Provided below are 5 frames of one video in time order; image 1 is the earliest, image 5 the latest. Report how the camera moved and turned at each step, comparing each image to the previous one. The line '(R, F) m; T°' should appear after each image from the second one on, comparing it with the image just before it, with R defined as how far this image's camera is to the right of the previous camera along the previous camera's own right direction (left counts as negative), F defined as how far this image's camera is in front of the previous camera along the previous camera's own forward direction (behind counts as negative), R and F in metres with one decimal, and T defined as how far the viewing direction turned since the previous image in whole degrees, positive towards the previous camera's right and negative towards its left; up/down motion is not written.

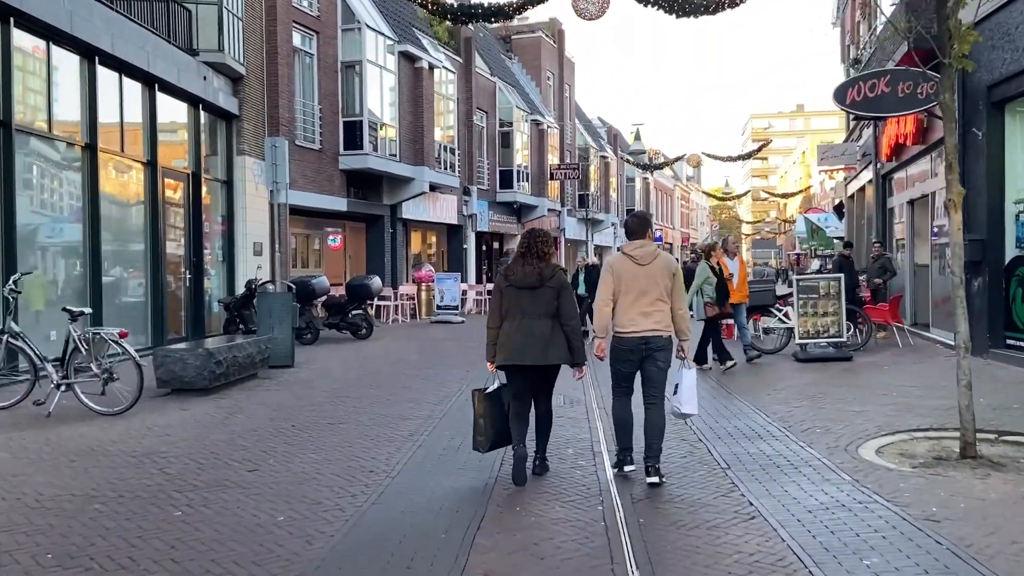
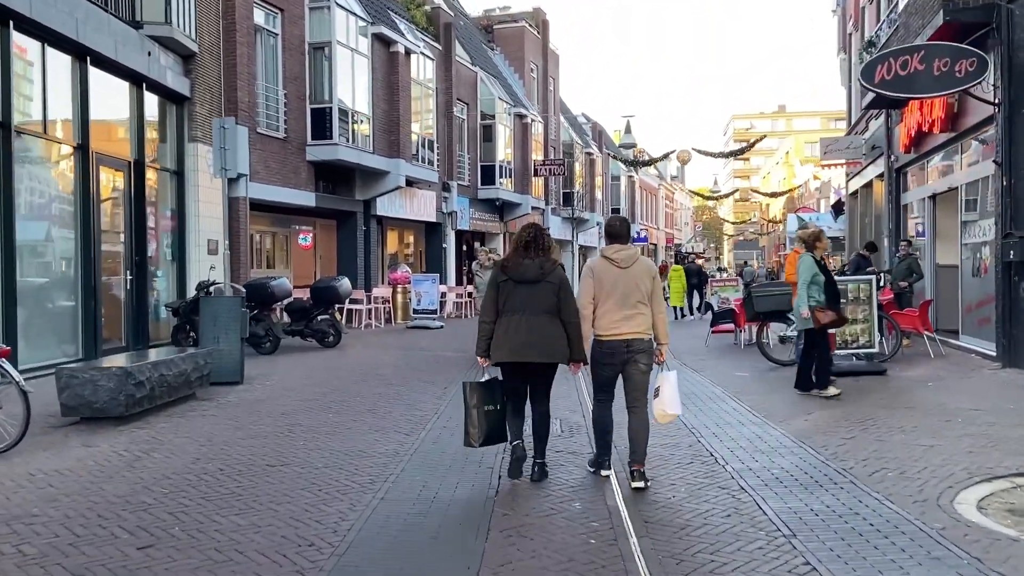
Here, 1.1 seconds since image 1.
(-0.1, +1.6) m; +1°
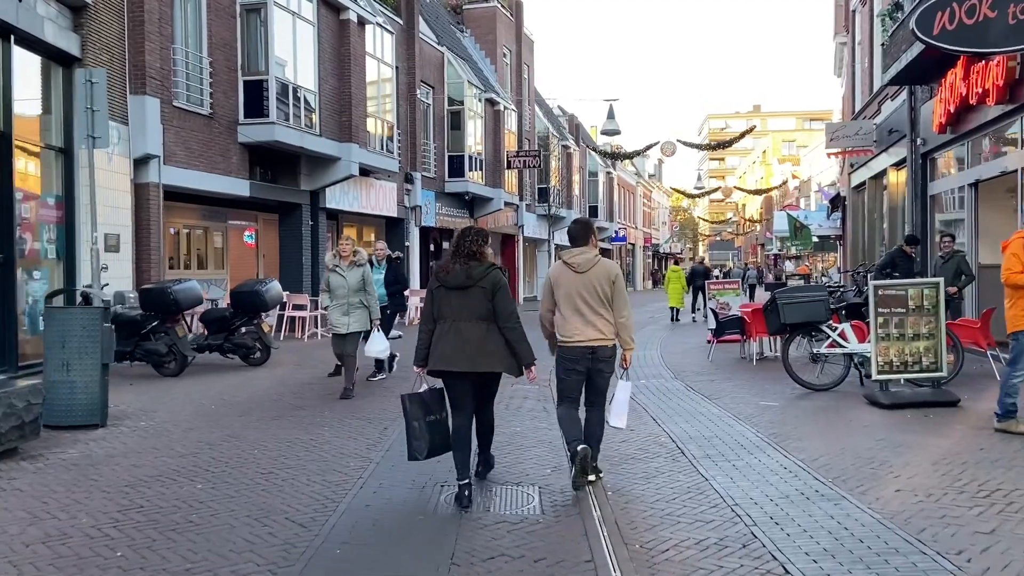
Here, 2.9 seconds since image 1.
(+0.1, +2.5) m; +2°
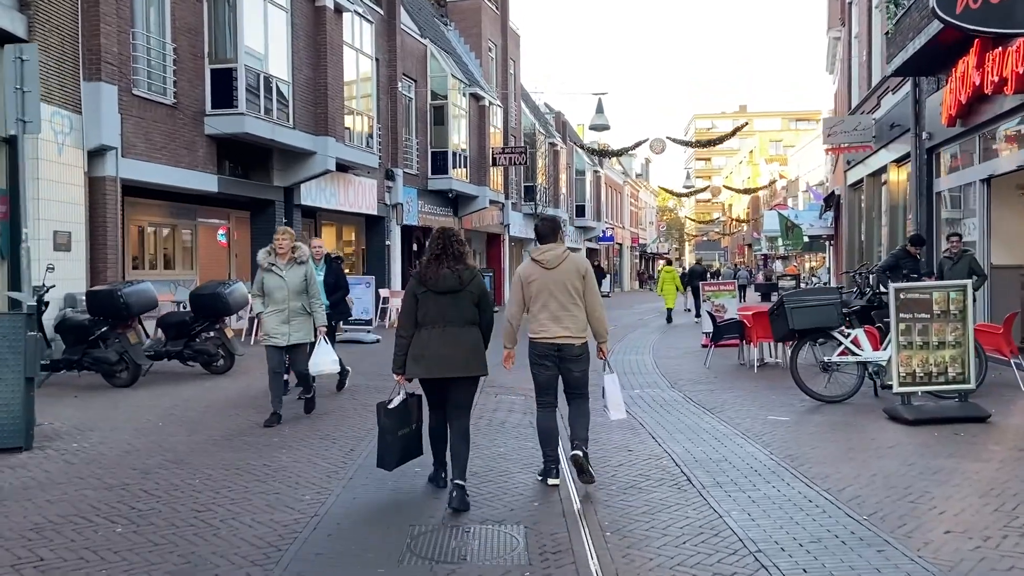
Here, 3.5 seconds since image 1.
(0.0, +0.8) m; +1°
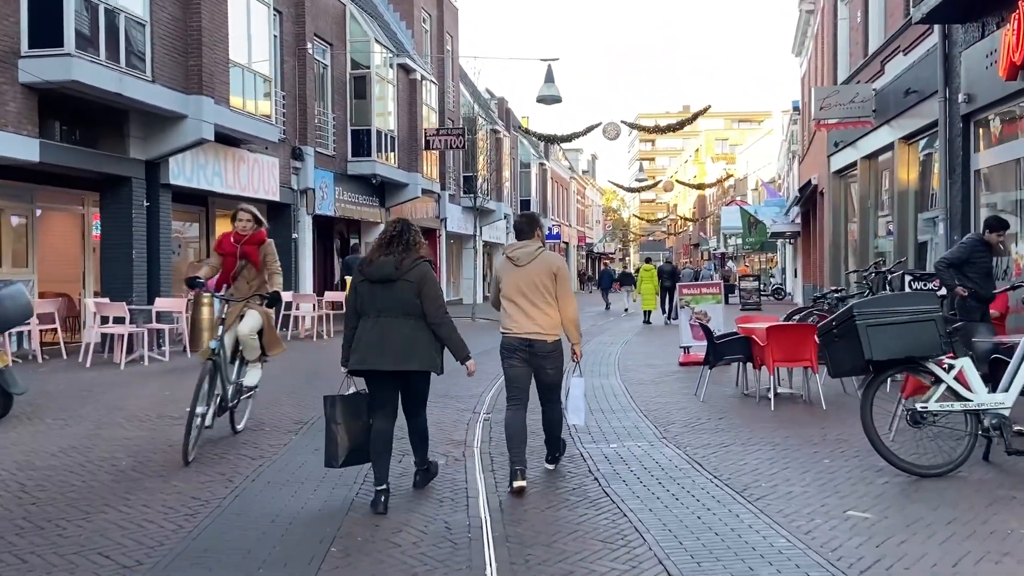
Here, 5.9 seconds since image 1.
(+0.2, +3.3) m; +4°
